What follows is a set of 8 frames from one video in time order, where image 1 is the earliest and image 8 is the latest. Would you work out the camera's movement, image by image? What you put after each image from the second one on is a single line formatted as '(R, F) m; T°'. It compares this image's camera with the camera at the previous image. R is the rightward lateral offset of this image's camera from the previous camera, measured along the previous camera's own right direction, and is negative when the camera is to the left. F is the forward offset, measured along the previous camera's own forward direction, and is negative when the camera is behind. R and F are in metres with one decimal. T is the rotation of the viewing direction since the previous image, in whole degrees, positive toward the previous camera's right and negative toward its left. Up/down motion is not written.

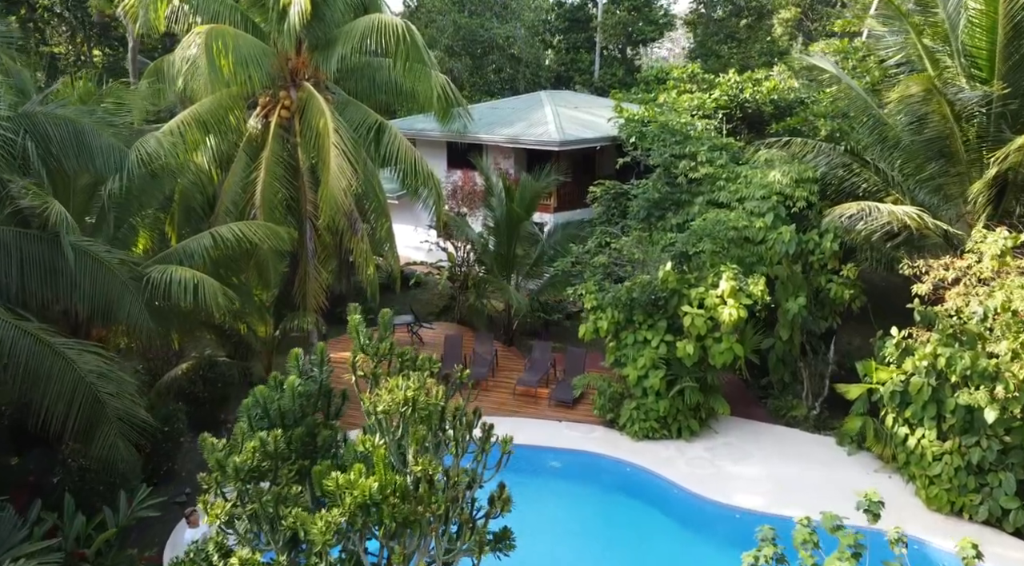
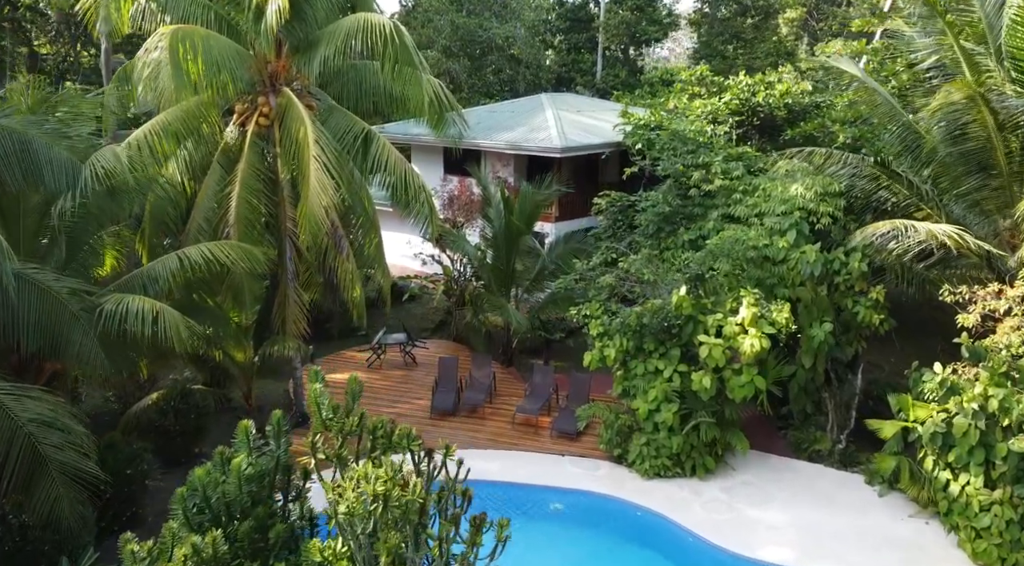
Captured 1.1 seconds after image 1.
(0.0, +0.9) m; 0°
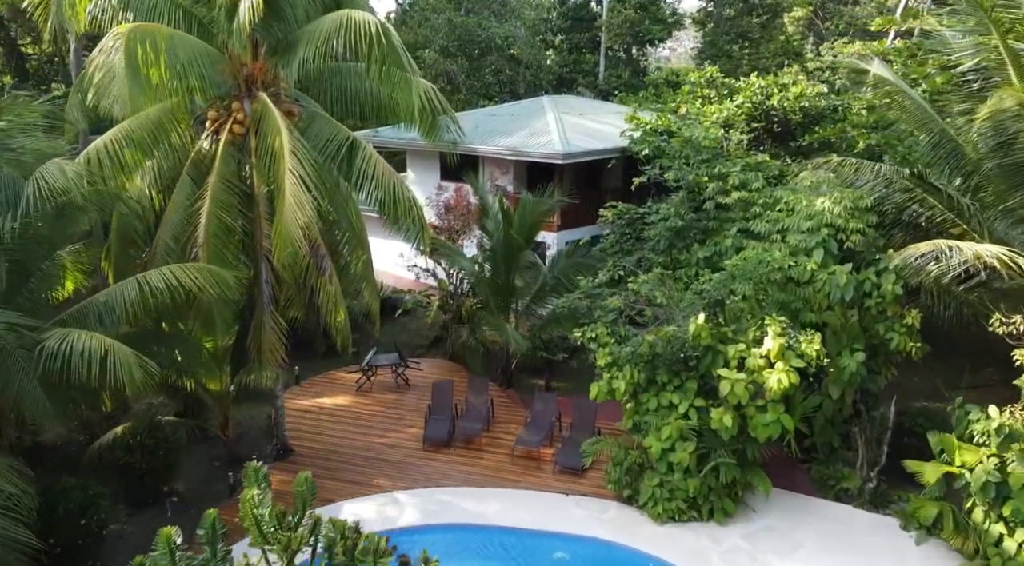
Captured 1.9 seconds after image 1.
(0.0, +0.9) m; 0°
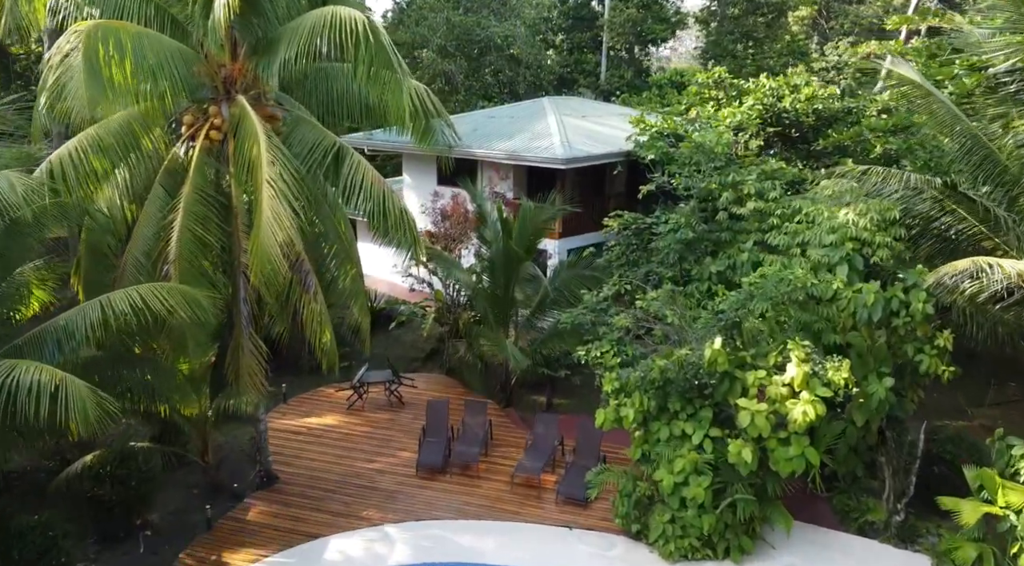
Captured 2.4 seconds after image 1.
(0.0, +0.7) m; 0°
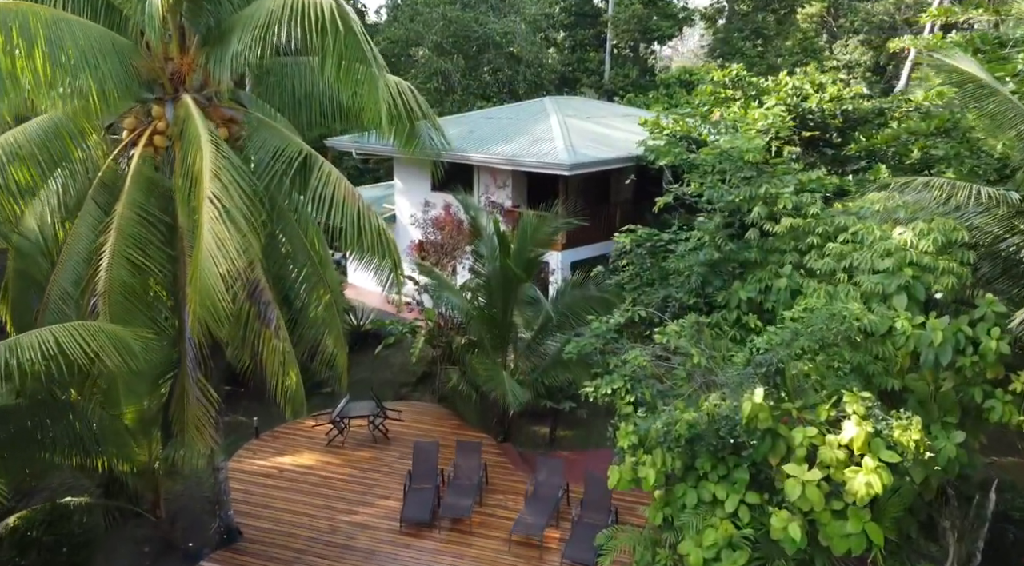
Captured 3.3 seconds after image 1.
(0.0, +1.4) m; 0°
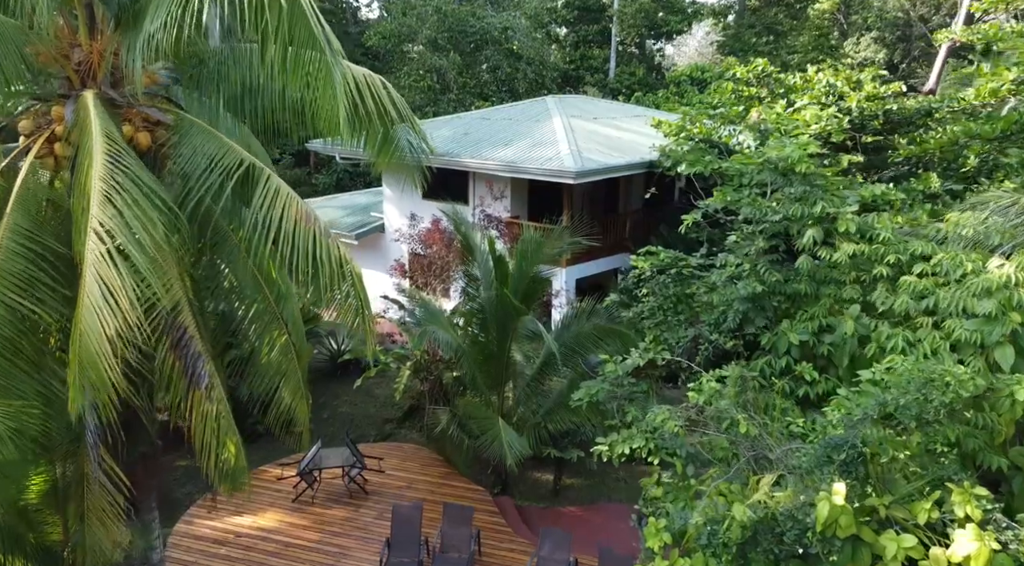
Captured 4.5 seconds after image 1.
(0.0, +1.6) m; 0°
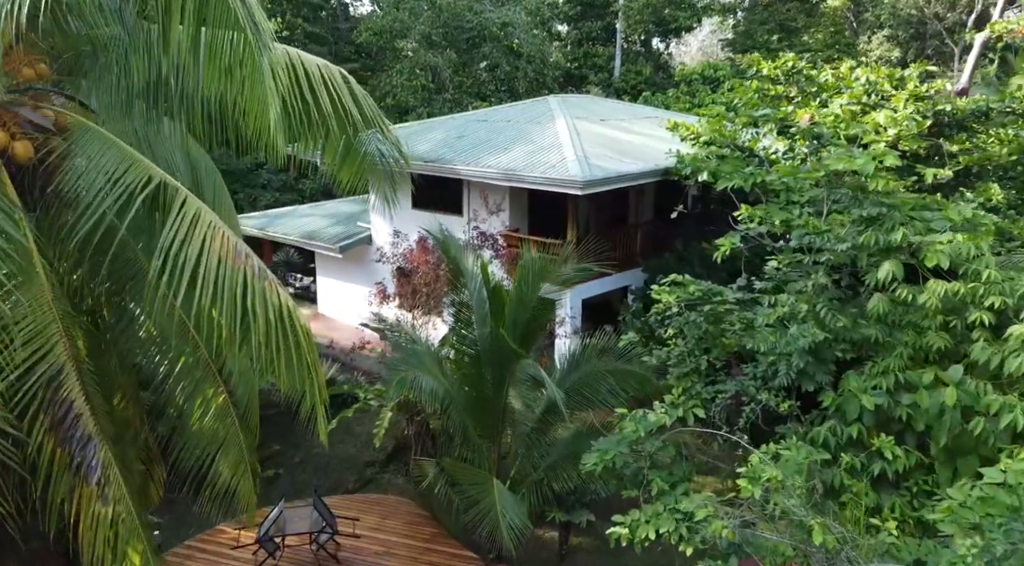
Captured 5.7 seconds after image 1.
(0.0, +1.5) m; 0°
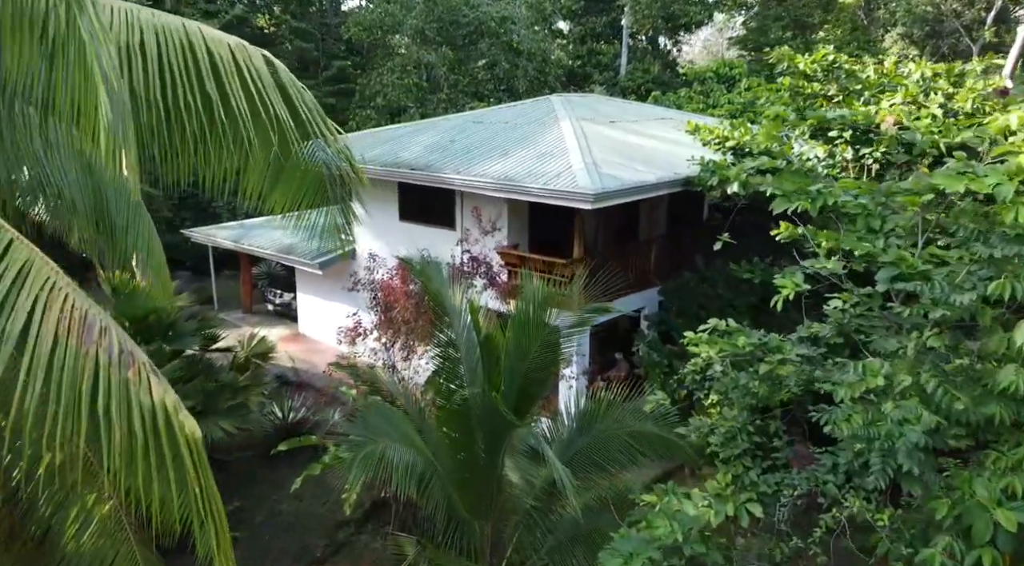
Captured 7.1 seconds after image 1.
(0.0, +1.6) m; 0°
